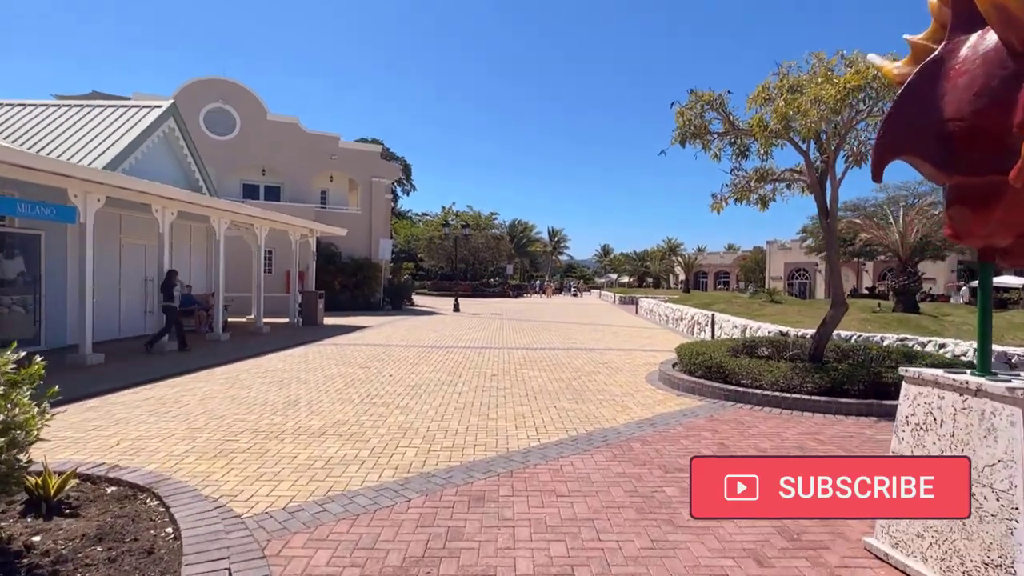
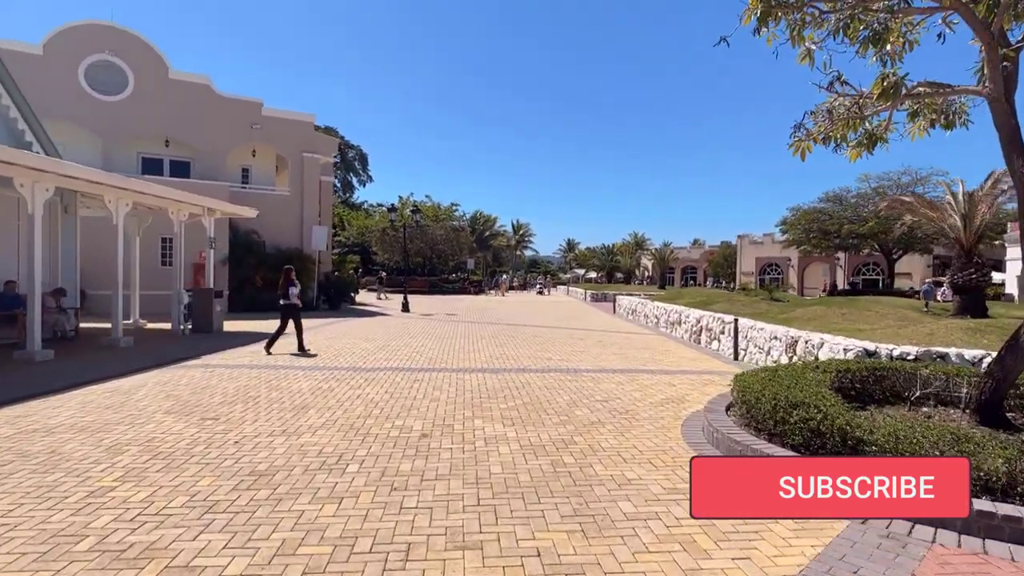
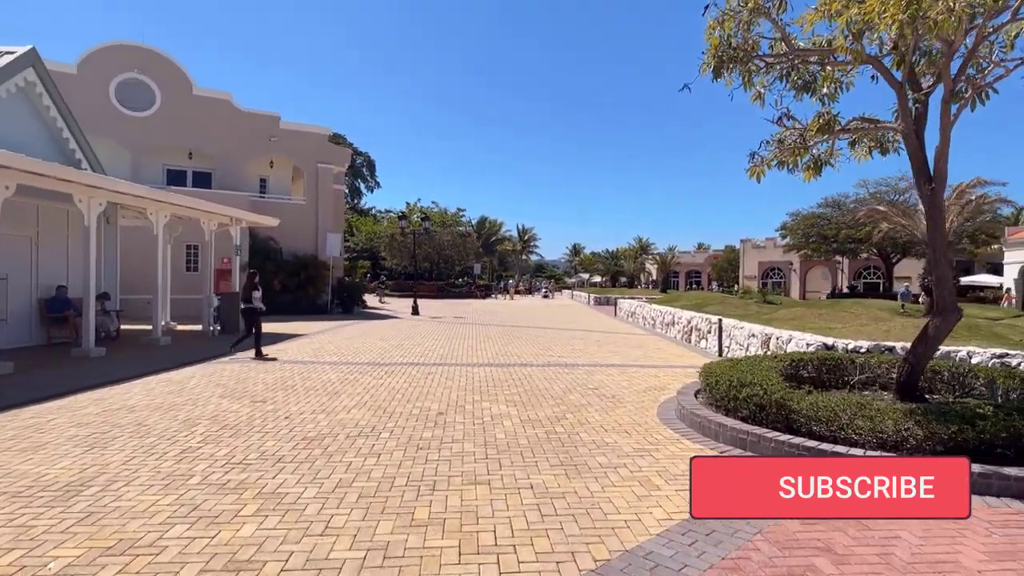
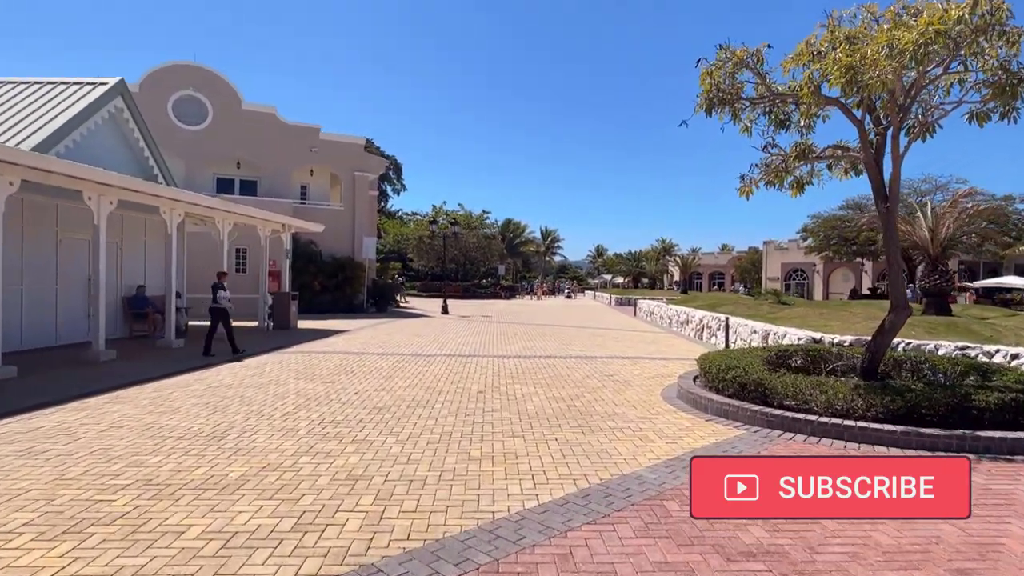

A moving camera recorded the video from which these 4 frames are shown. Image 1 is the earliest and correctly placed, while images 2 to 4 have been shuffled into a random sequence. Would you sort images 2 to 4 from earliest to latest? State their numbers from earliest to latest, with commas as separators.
4, 3, 2
